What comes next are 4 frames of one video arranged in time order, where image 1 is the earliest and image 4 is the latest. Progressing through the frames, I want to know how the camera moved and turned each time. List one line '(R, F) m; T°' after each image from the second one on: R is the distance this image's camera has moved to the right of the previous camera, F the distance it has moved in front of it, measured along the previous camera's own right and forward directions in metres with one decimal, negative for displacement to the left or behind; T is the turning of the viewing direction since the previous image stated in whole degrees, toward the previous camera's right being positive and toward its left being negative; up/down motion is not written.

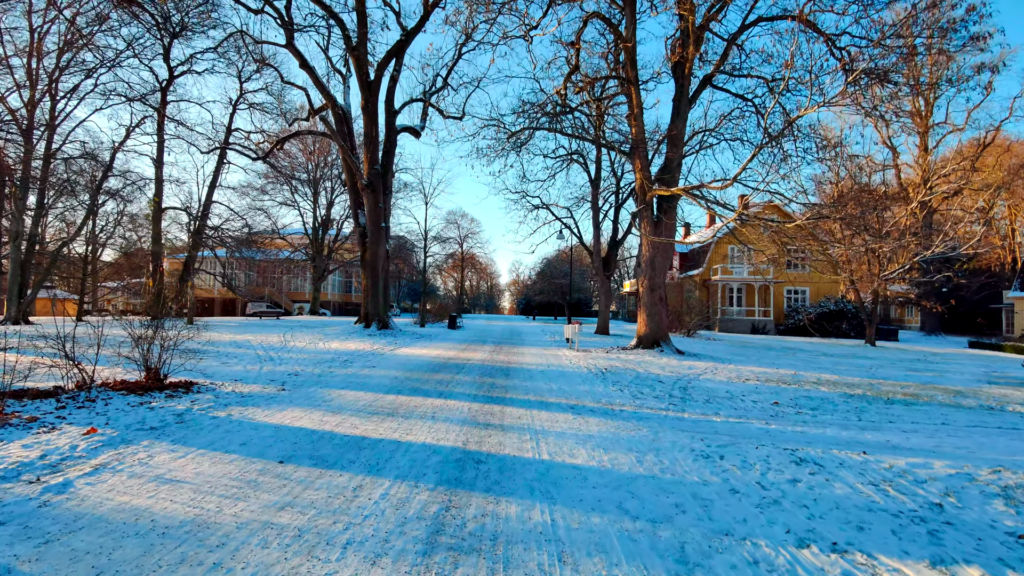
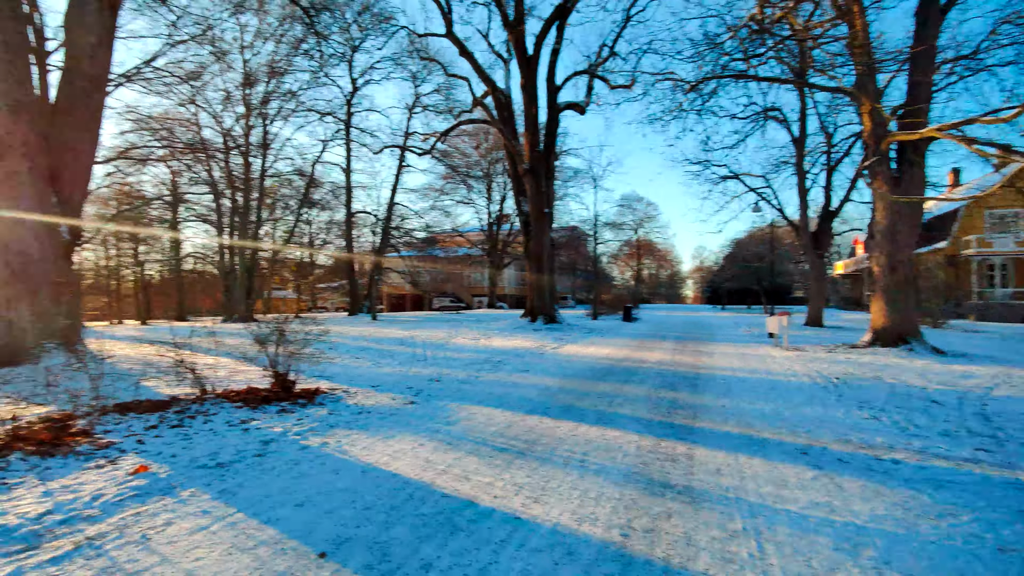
(0.0, +2.0) m; -18°
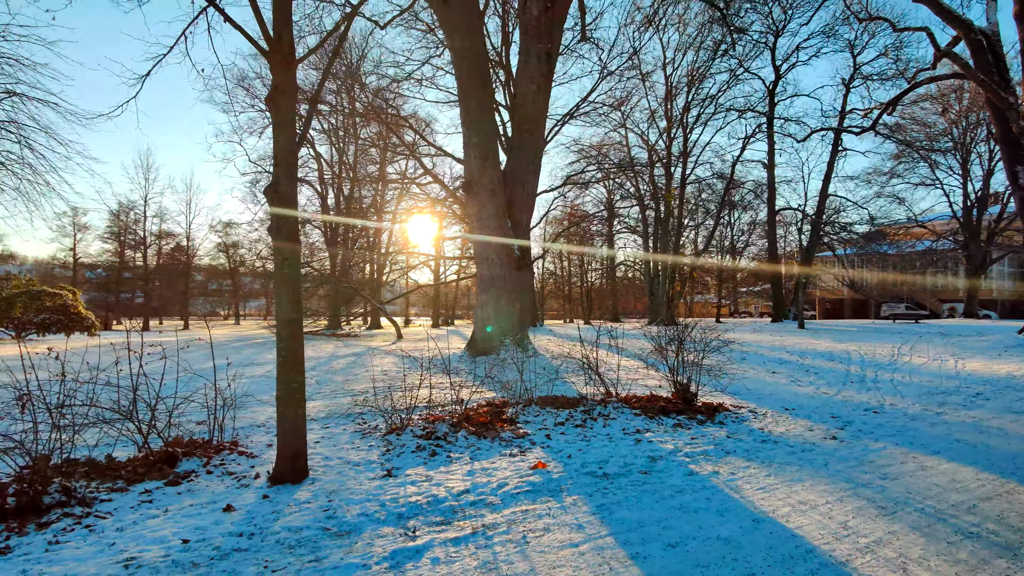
(+0.1, +0.6) m; -41°
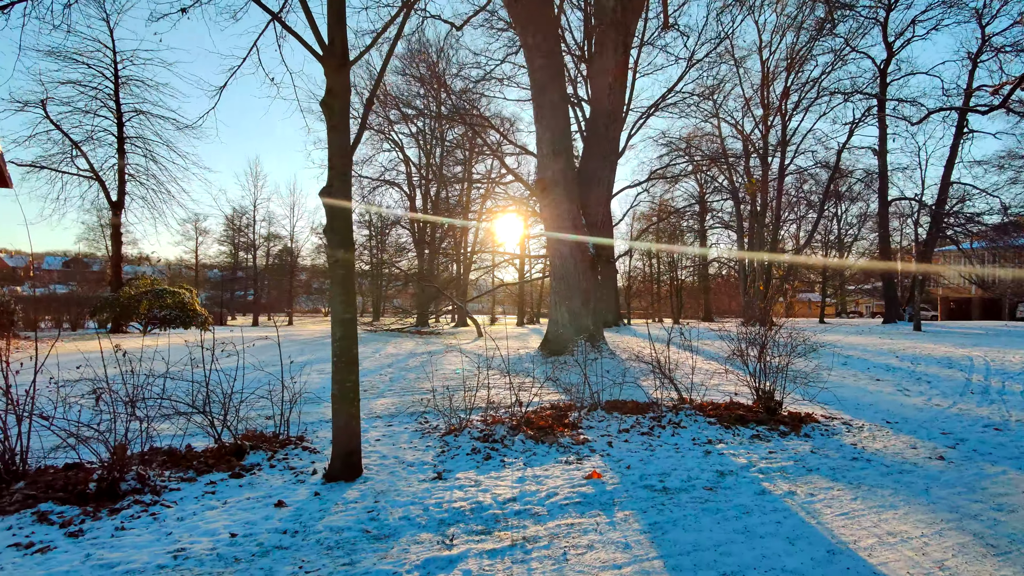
(+0.2, +0.2) m; -9°
